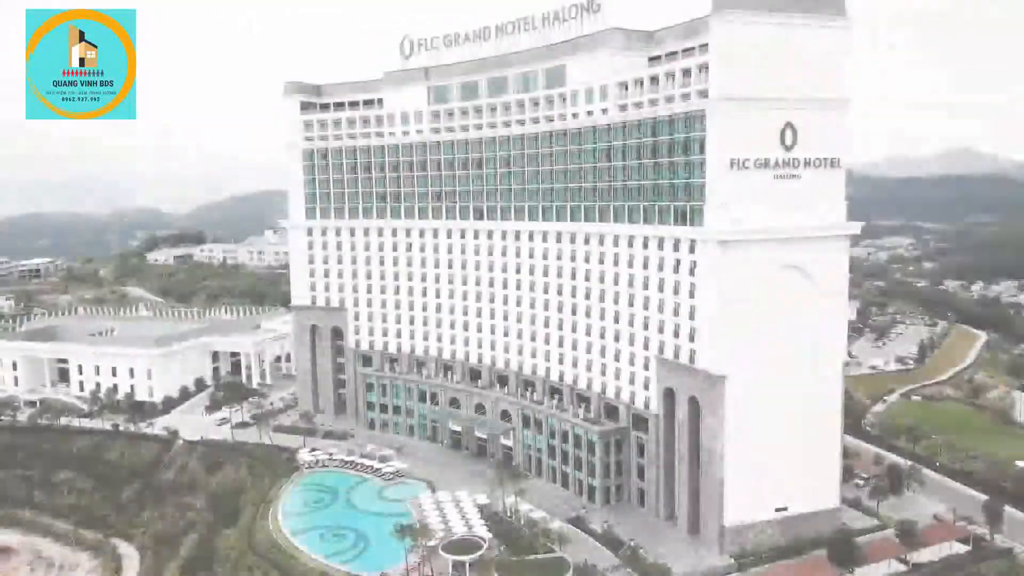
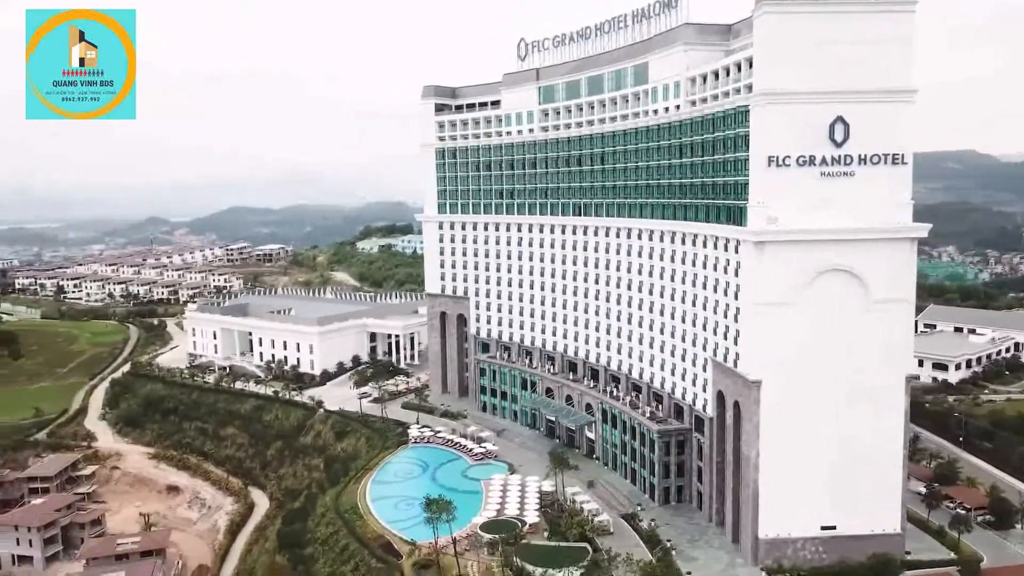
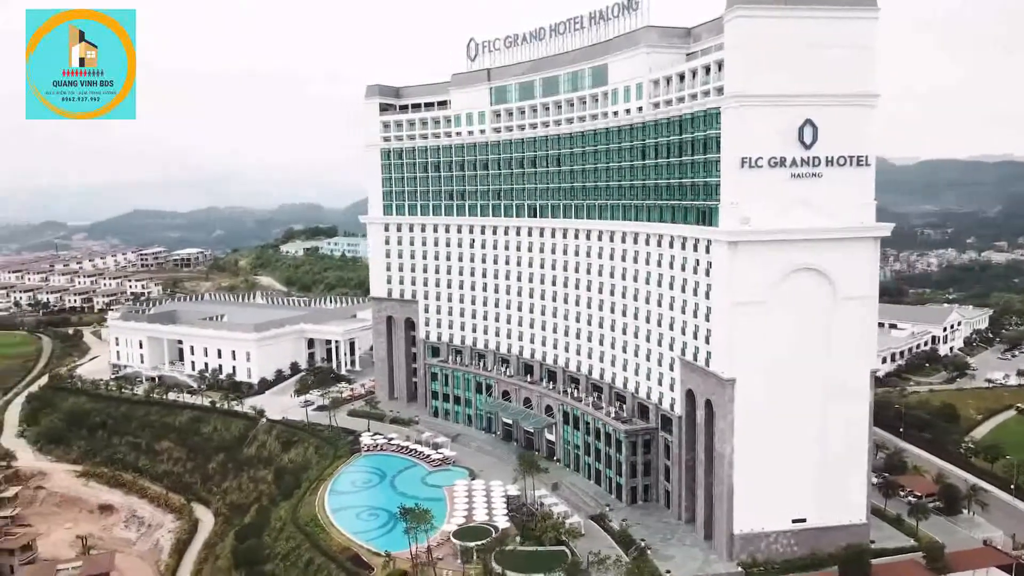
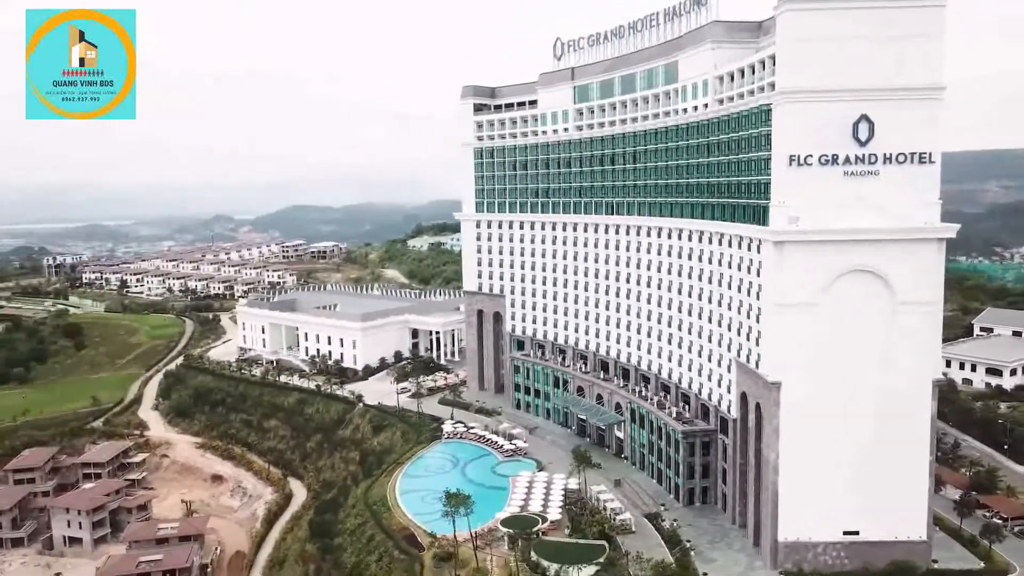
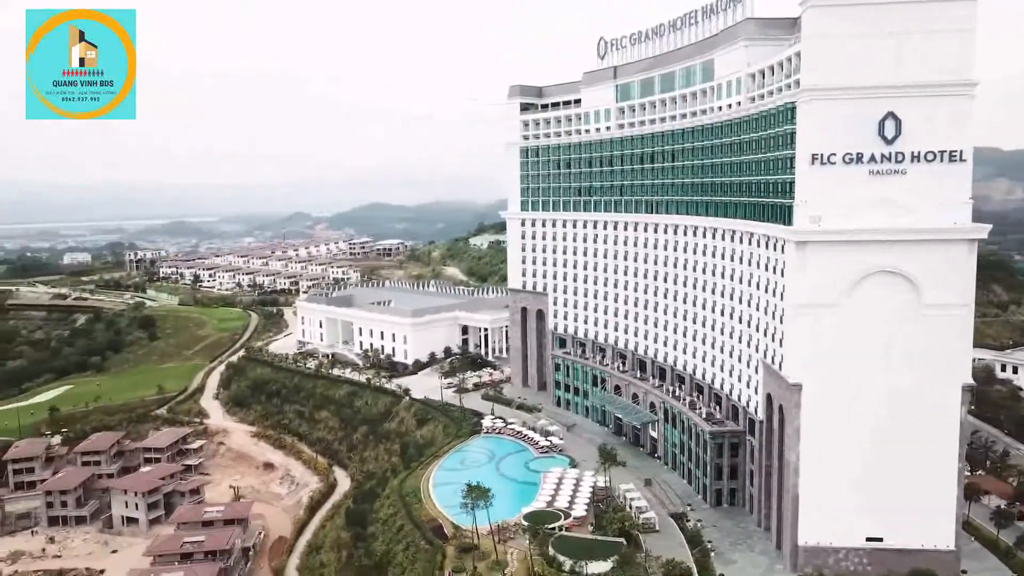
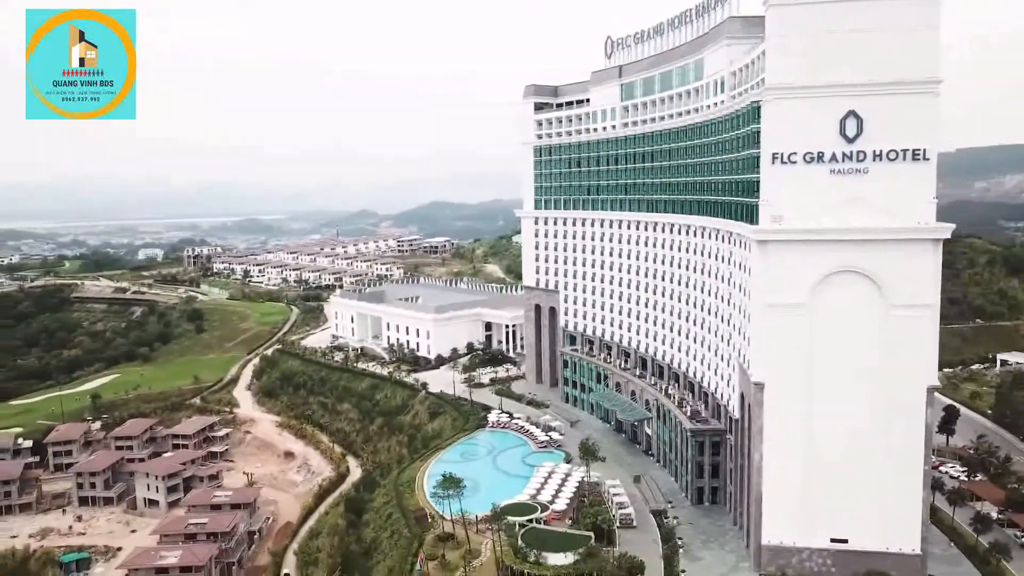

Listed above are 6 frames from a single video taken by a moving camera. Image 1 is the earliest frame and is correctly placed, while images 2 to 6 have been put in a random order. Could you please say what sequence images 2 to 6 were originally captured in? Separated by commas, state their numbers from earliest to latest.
3, 2, 4, 5, 6
